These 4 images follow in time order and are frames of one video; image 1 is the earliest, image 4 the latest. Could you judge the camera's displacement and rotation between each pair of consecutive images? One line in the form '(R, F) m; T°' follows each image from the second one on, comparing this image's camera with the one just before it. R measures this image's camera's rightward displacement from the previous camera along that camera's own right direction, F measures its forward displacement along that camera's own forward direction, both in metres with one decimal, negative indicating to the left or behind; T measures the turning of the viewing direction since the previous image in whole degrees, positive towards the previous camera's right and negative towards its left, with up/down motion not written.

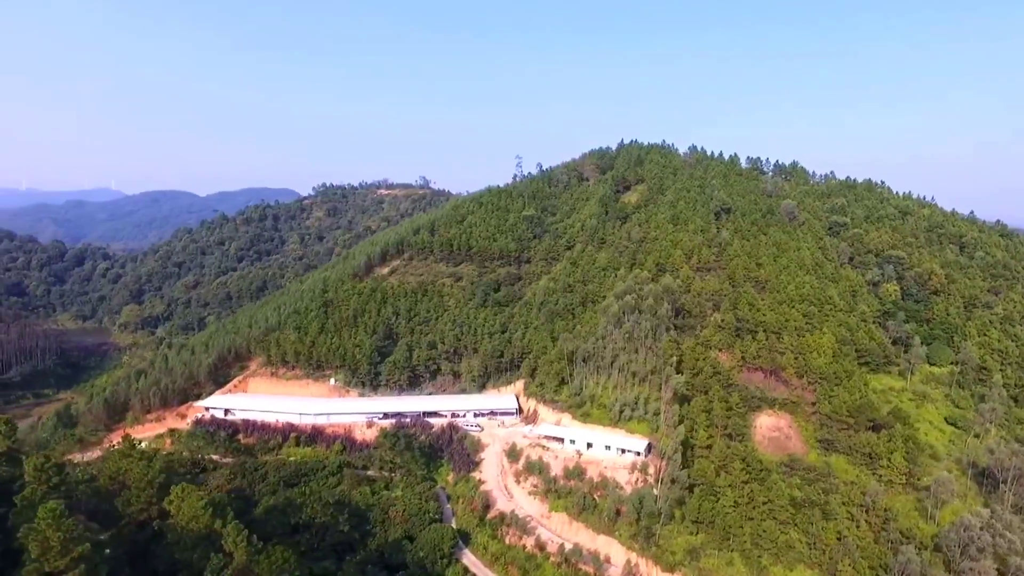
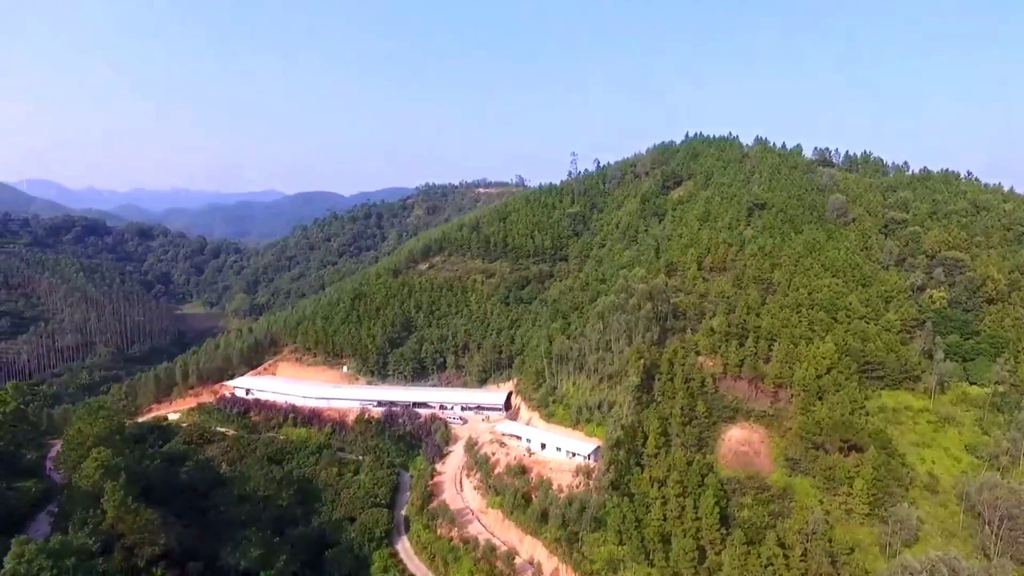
(+10.1, +1.0) m; -12°
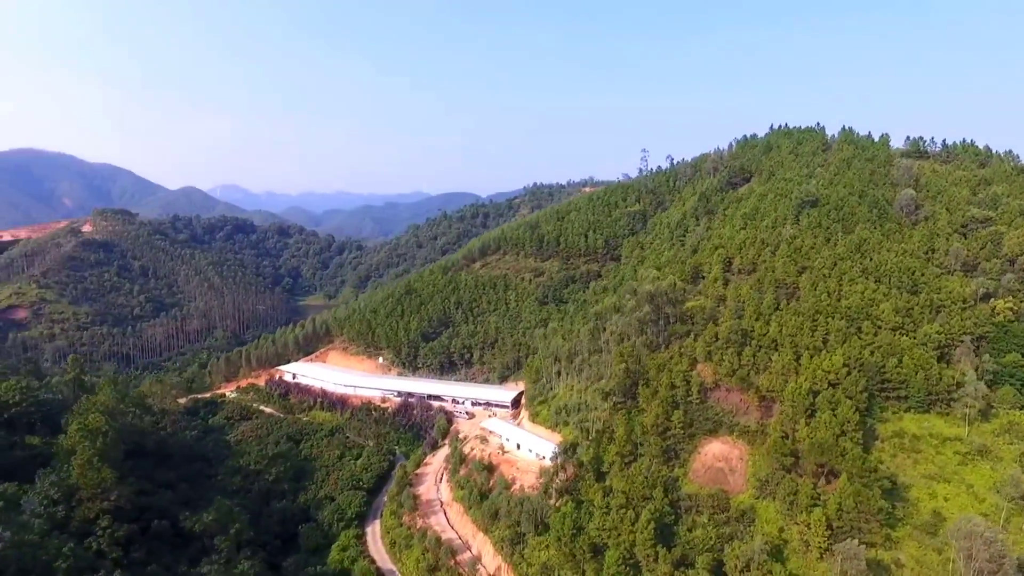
(+9.0, +1.0) m; -13°
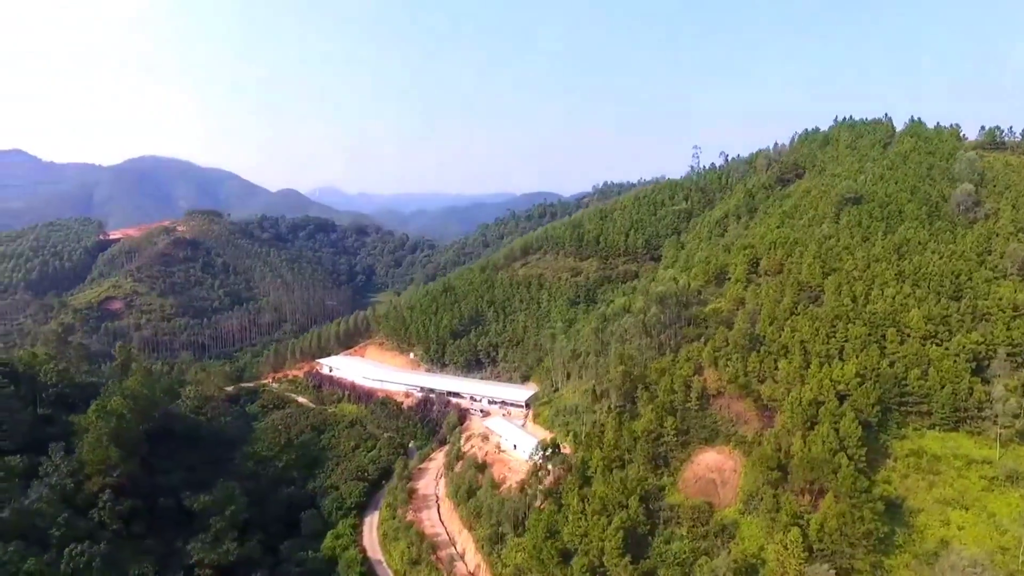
(+4.9, +0.5) m; -8°
